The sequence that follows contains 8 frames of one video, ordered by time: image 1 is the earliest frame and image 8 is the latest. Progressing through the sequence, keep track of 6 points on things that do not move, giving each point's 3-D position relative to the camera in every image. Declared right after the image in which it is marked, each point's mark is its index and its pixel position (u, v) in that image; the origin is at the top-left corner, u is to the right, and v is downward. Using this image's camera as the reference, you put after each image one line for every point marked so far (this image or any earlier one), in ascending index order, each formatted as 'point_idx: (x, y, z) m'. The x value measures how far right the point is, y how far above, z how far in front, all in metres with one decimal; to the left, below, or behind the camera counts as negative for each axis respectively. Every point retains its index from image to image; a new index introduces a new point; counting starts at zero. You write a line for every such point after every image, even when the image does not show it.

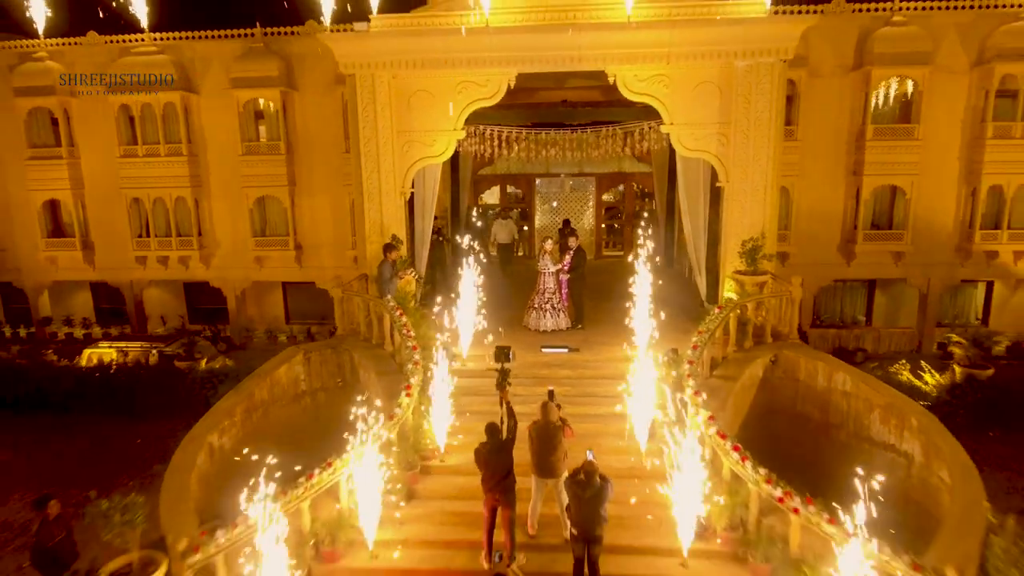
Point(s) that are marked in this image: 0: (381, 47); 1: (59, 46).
0: (-1.8, +3.3, +9.6) m
1: (-10.5, +5.6, +15.8) m
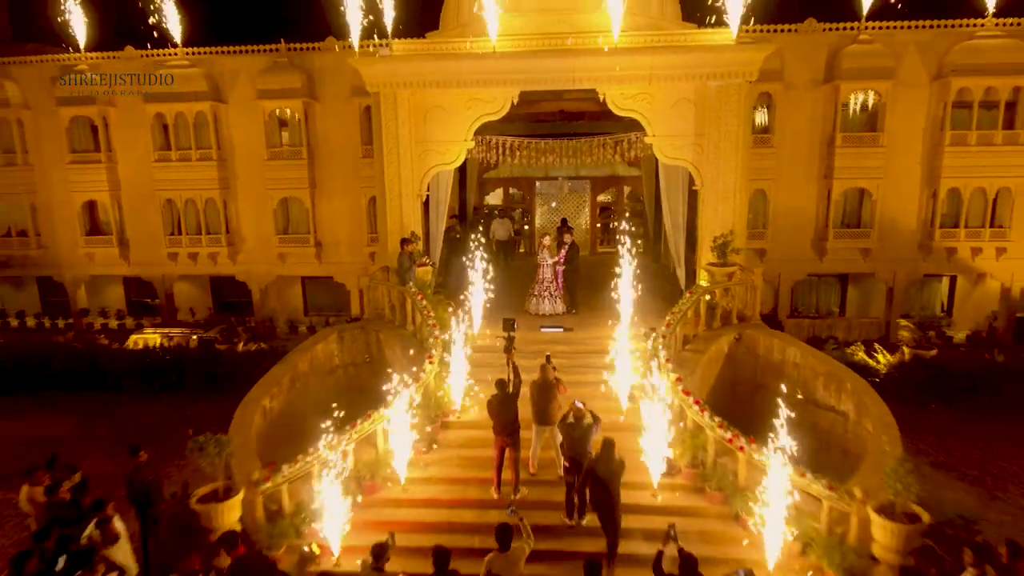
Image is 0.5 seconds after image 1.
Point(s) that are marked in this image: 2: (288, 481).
0: (-1.7, +3.5, +11.0) m
1: (-10.4, +5.7, +17.2) m
2: (-2.3, -2.0, +7.2) m
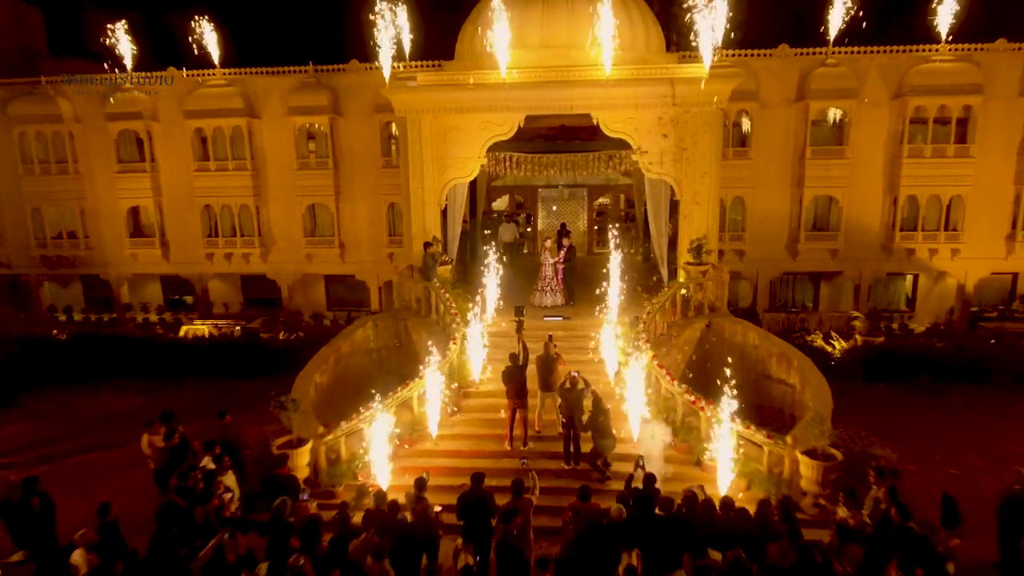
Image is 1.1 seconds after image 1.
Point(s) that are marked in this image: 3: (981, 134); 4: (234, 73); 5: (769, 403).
0: (-1.6, +3.6, +12.9) m
1: (-10.3, +5.8, +19.1) m
2: (-2.2, -1.9, +9.1) m
3: (+11.8, +3.8, +17.2) m
4: (-7.6, +5.9, +18.7) m
5: (+3.8, -1.7, +10.4) m
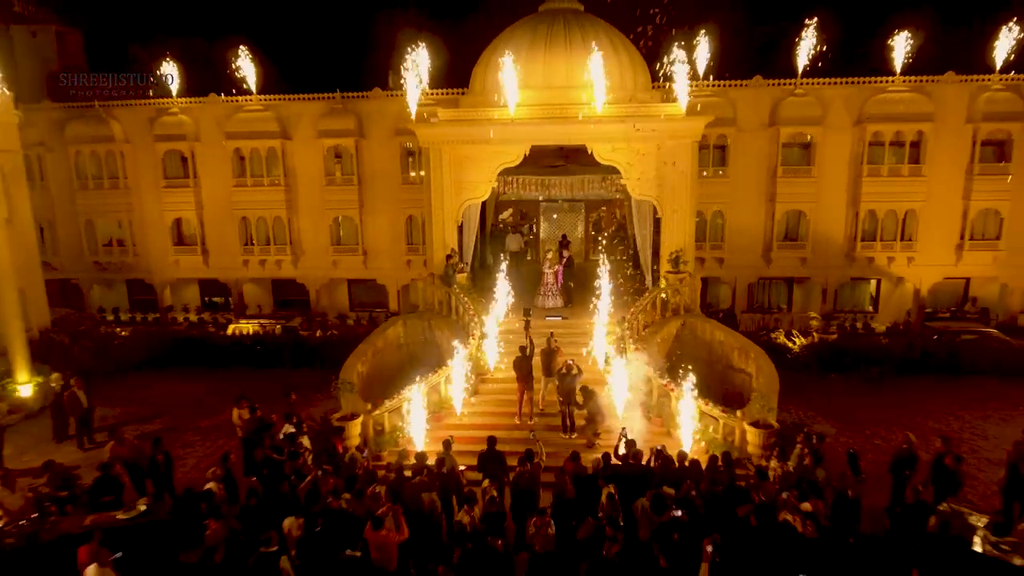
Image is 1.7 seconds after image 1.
0: (-1.5, +3.5, +15.1) m
1: (-10.1, +5.7, +21.4) m
2: (-2.0, -2.0, +11.3) m
3: (+12.0, +3.7, +19.5) m
4: (-7.4, +5.8, +21.0) m
5: (+4.0, -1.8, +12.7) m
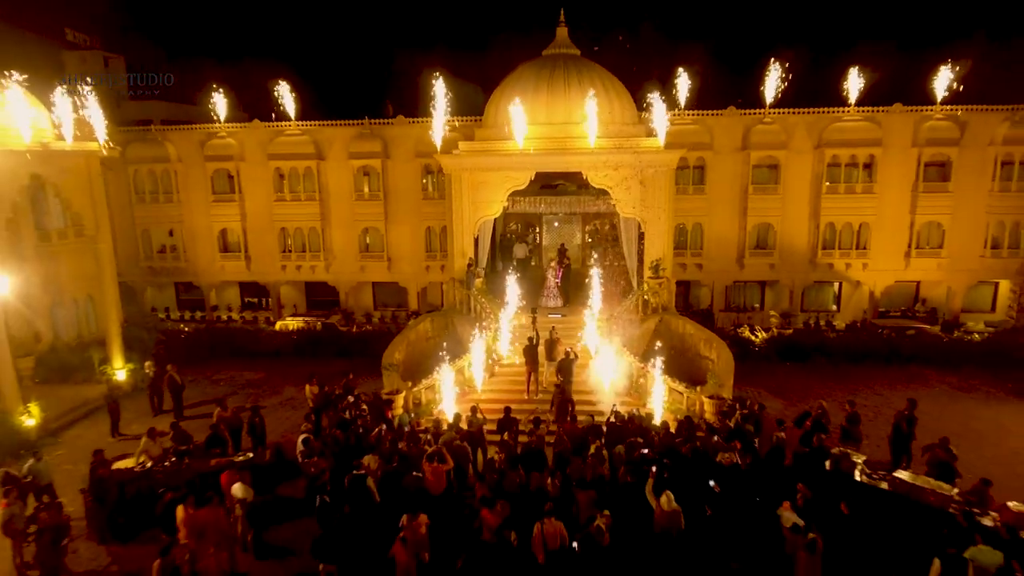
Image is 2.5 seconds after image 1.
0: (-1.3, +3.4, +18.2) m
1: (-9.9, +5.7, +24.4) m
2: (-1.8, -2.1, +14.3) m
3: (+12.2, +3.7, +22.5) m
4: (-7.2, +5.7, +24.0) m
5: (+4.2, -1.9, +15.7) m
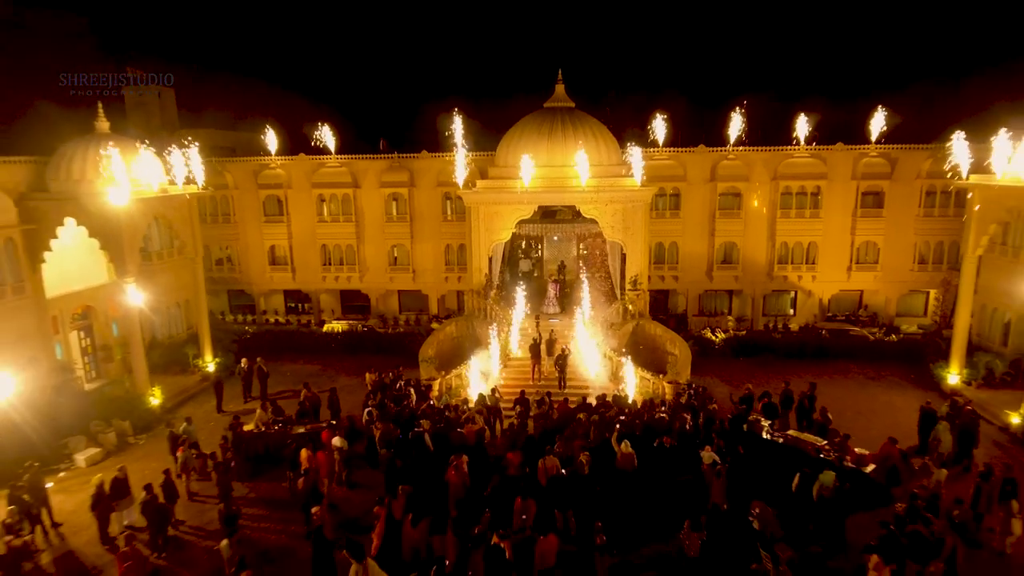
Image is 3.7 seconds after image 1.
0: (-1.0, +3.1, +22.7) m
1: (-9.6, +5.3, +28.9) m
2: (-1.6, -2.4, +18.8) m
3: (+12.4, +3.3, +27.0) m
4: (-6.9, +5.4, +28.5) m
5: (+4.4, -2.2, +20.2) m
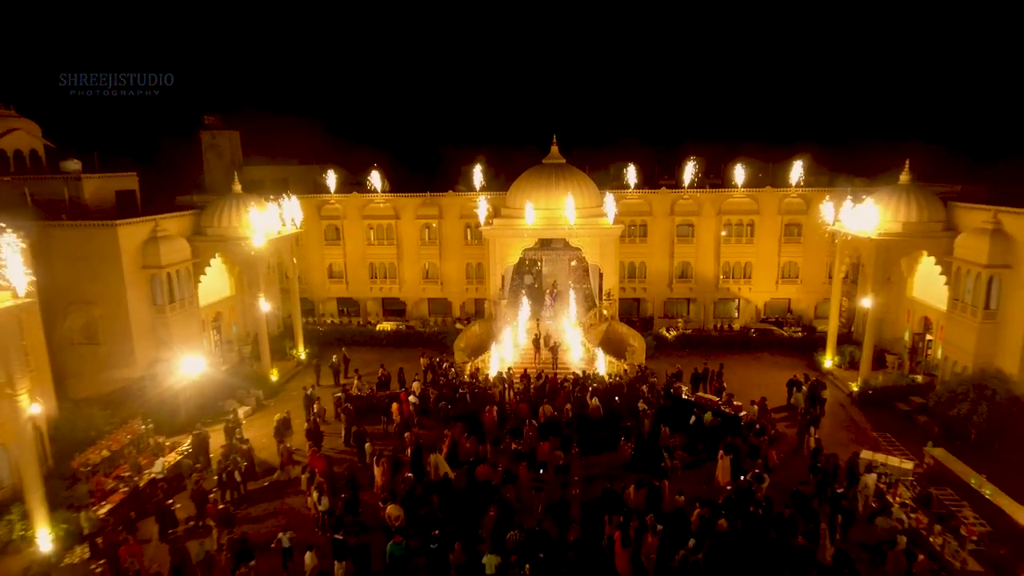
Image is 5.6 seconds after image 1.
0: (-0.7, +2.6, +31.0) m
1: (-9.3, +4.9, +37.2) m
2: (-1.2, -2.9, +27.2) m
3: (+12.8, +2.8, +35.3) m
4: (-6.6, +4.9, +36.9) m
5: (+4.8, -2.7, +28.5) m
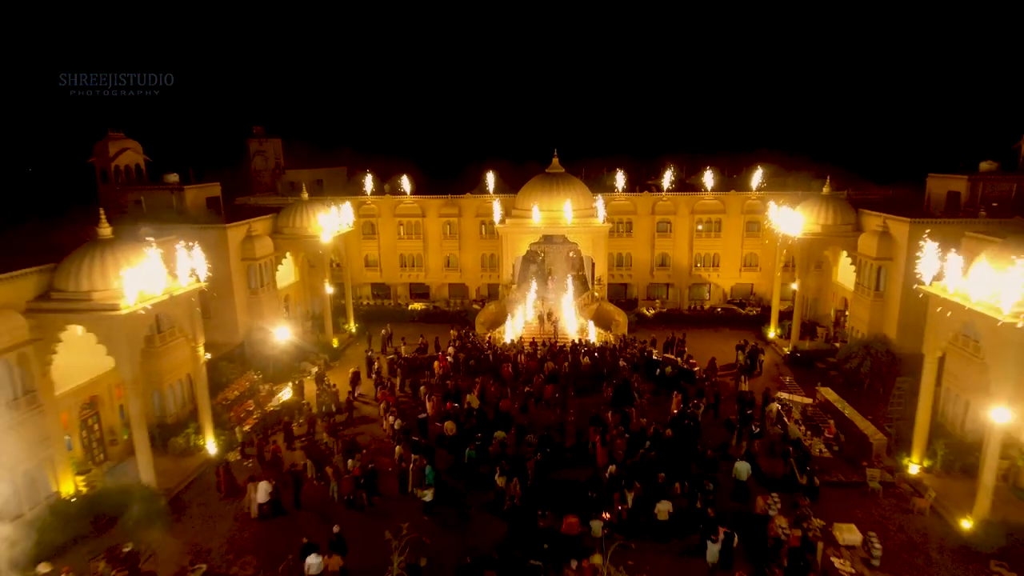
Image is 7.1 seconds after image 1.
0: (-0.2, +3.3, +38.2) m
1: (-8.8, +5.7, +44.4) m
2: (-0.7, -2.2, +34.5) m
3: (+13.3, +3.7, +42.6) m
4: (-6.1, +5.8, +44.0) m
5: (+5.3, -2.0, +35.9) m
